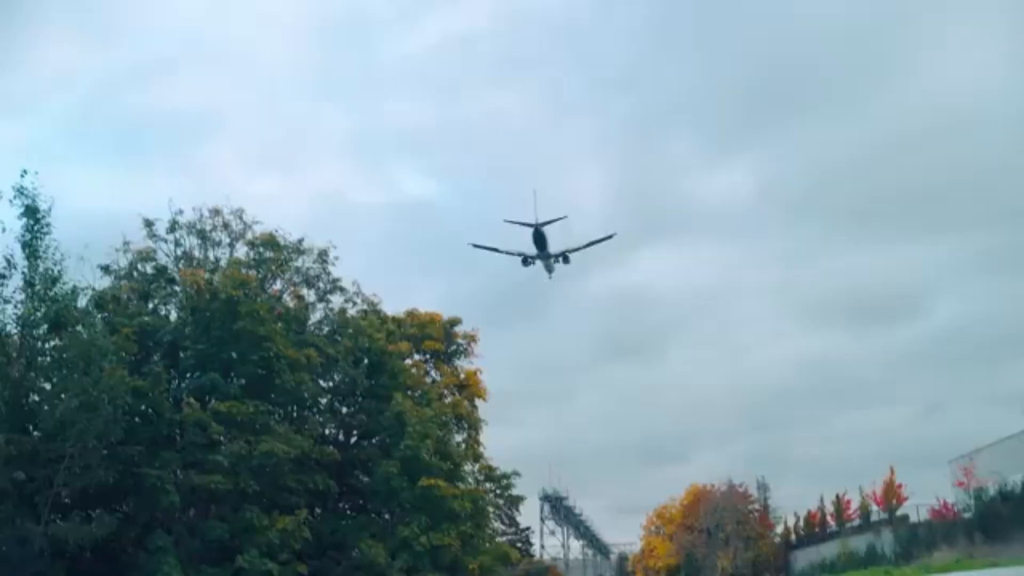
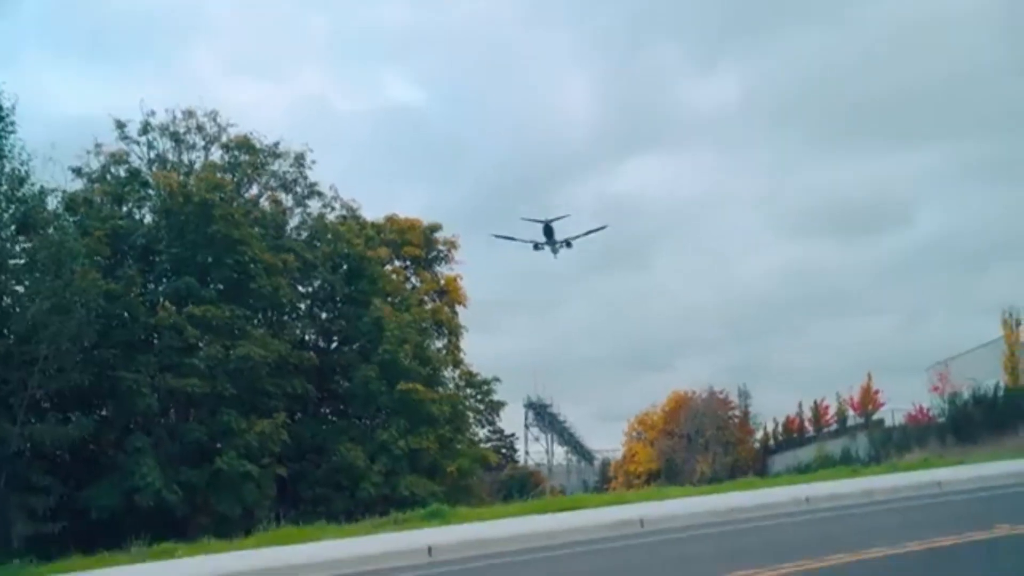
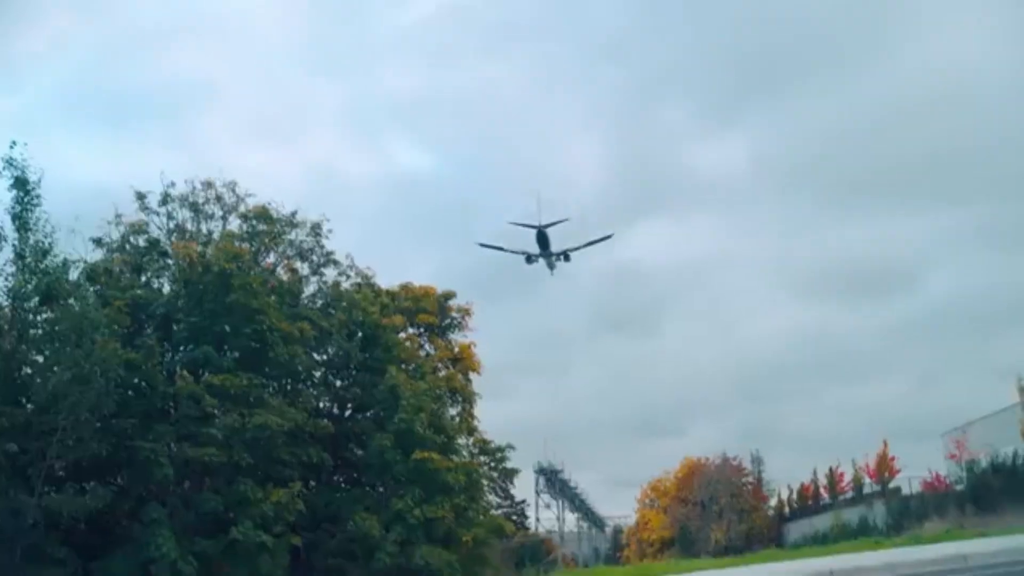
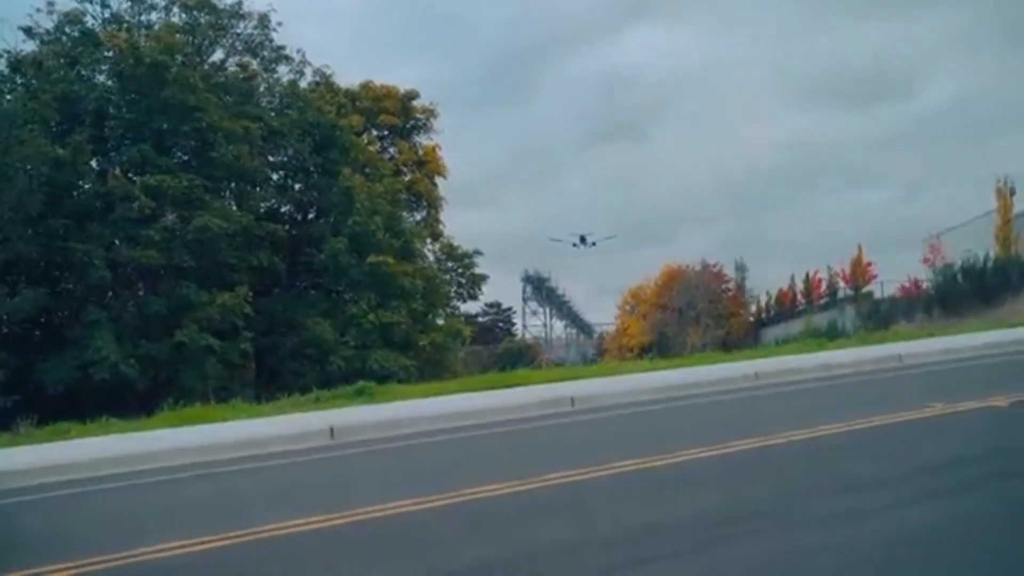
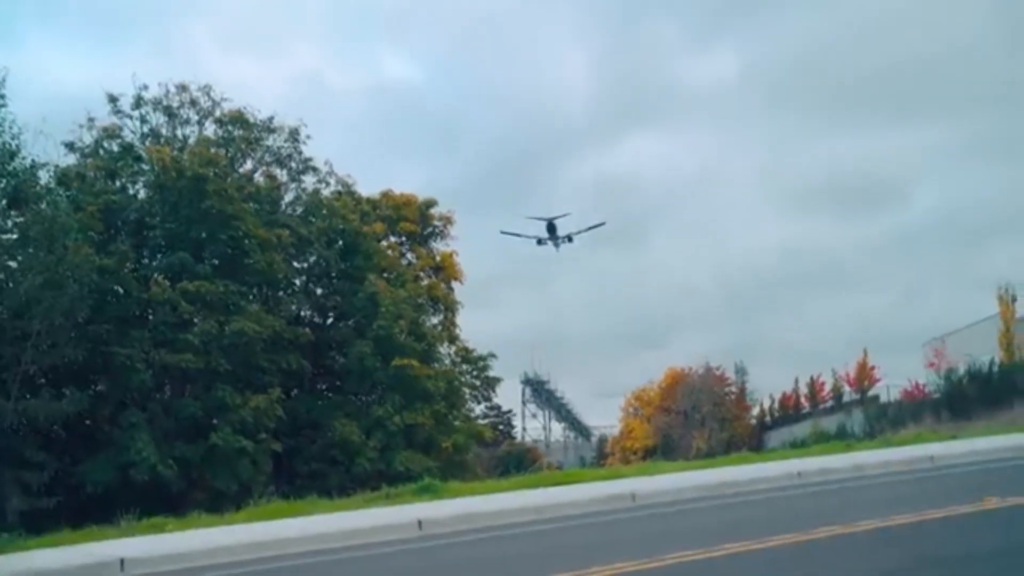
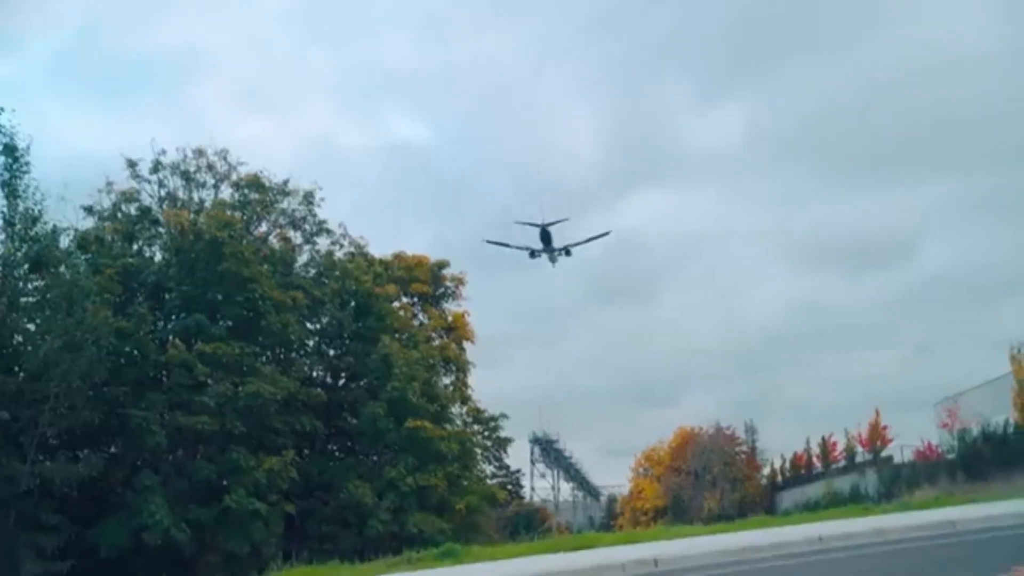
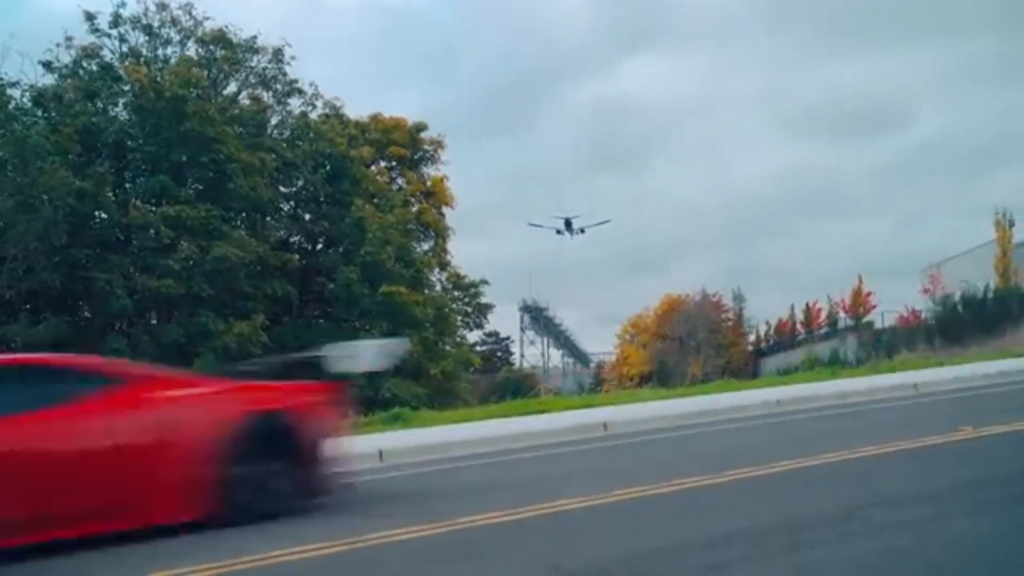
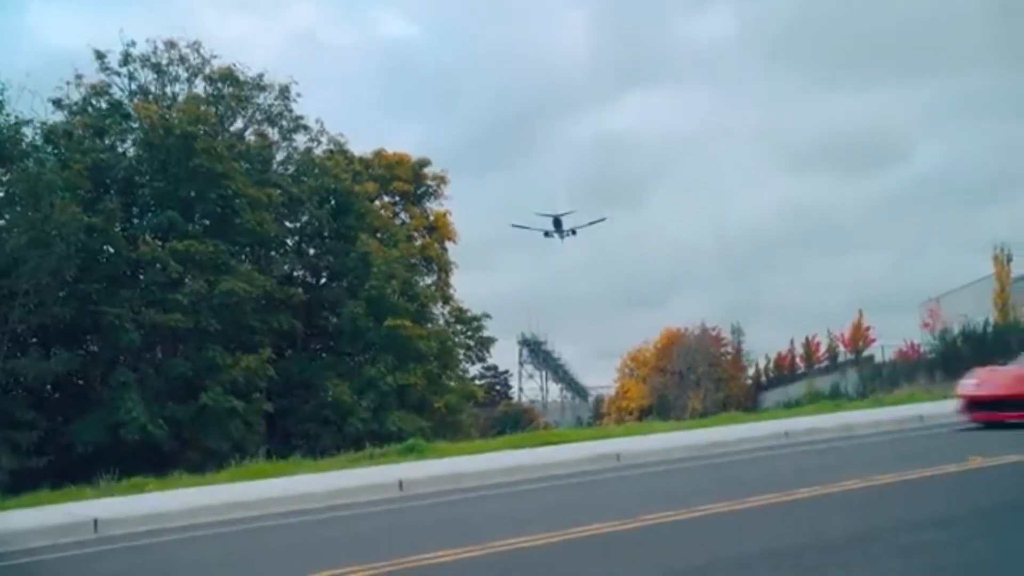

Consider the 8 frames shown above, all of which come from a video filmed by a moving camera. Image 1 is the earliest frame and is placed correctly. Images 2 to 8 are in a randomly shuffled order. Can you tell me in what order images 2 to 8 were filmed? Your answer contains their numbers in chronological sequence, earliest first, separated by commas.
3, 6, 2, 5, 8, 7, 4
